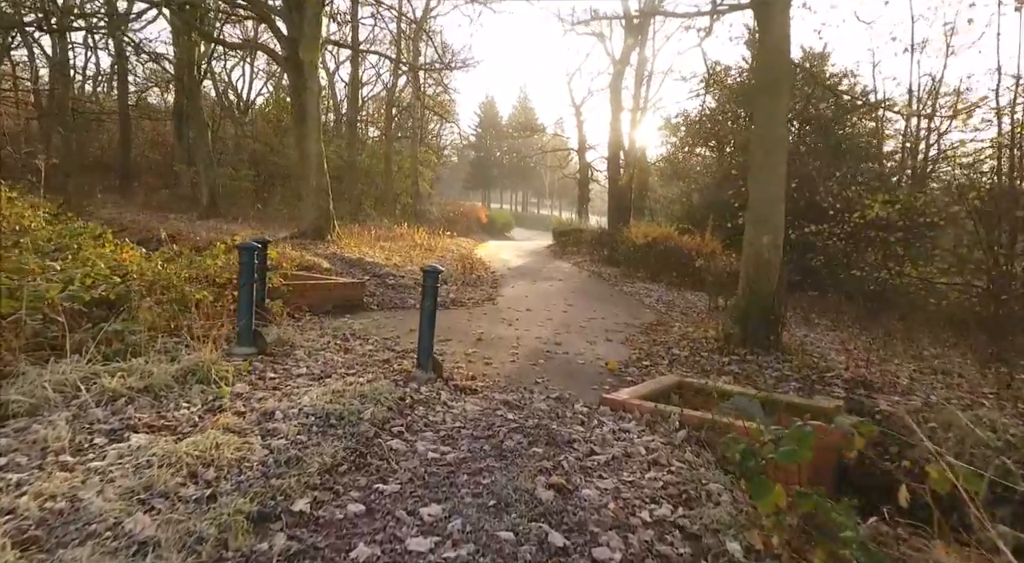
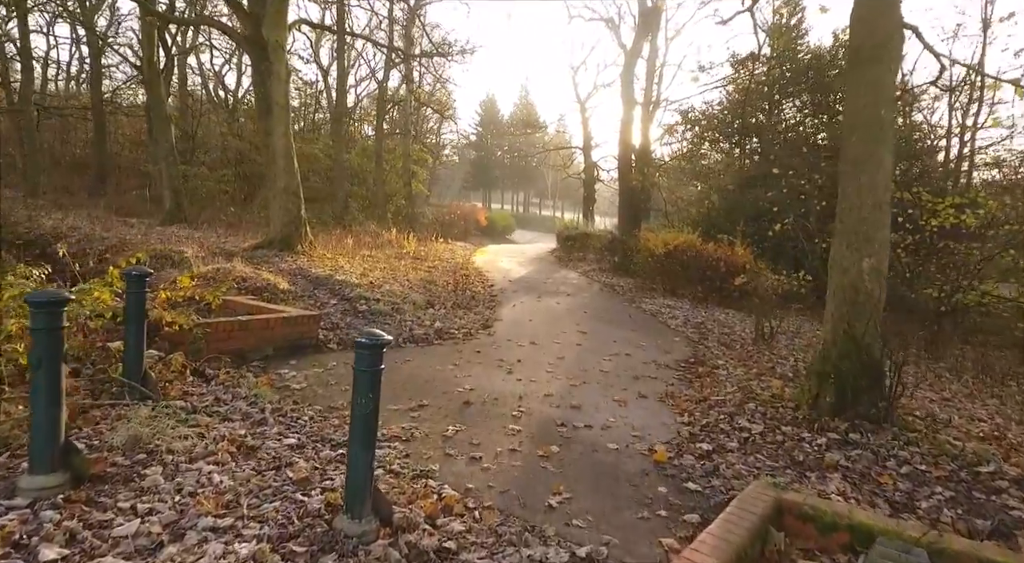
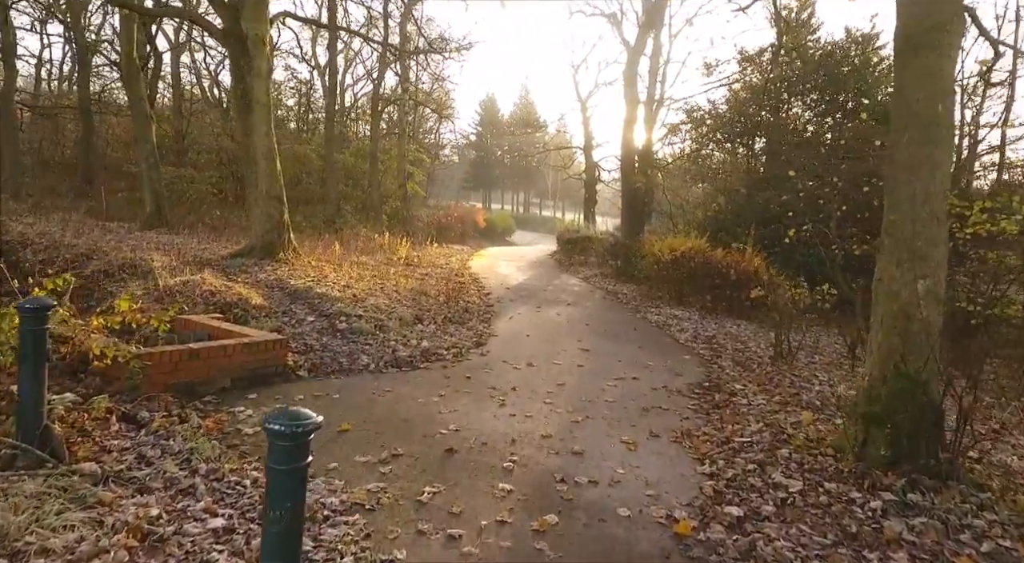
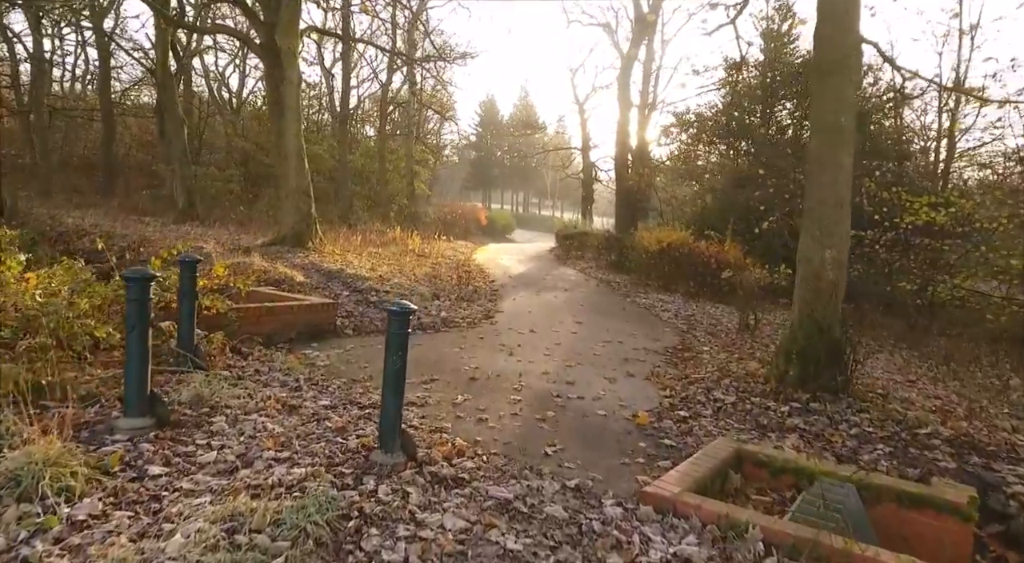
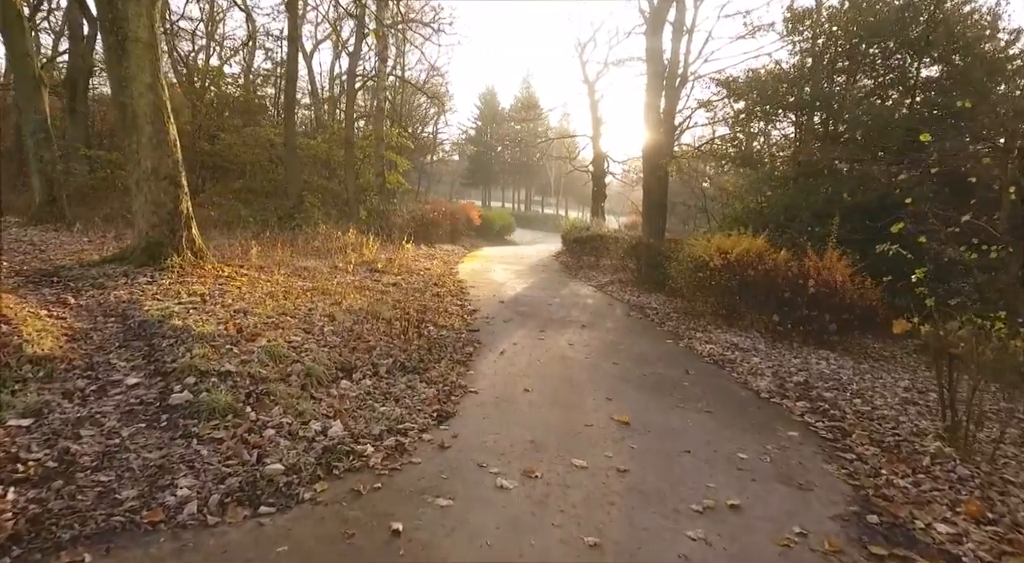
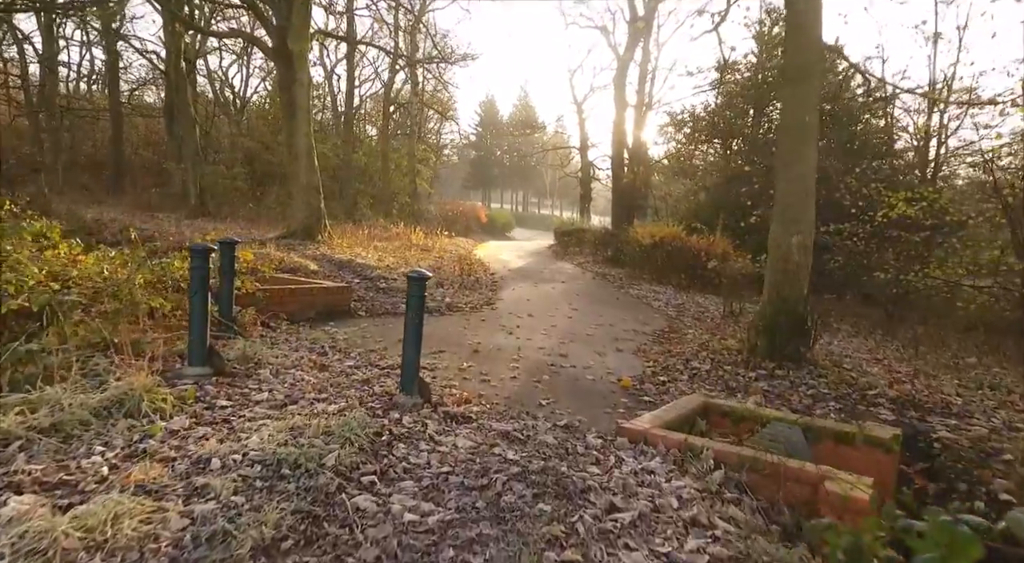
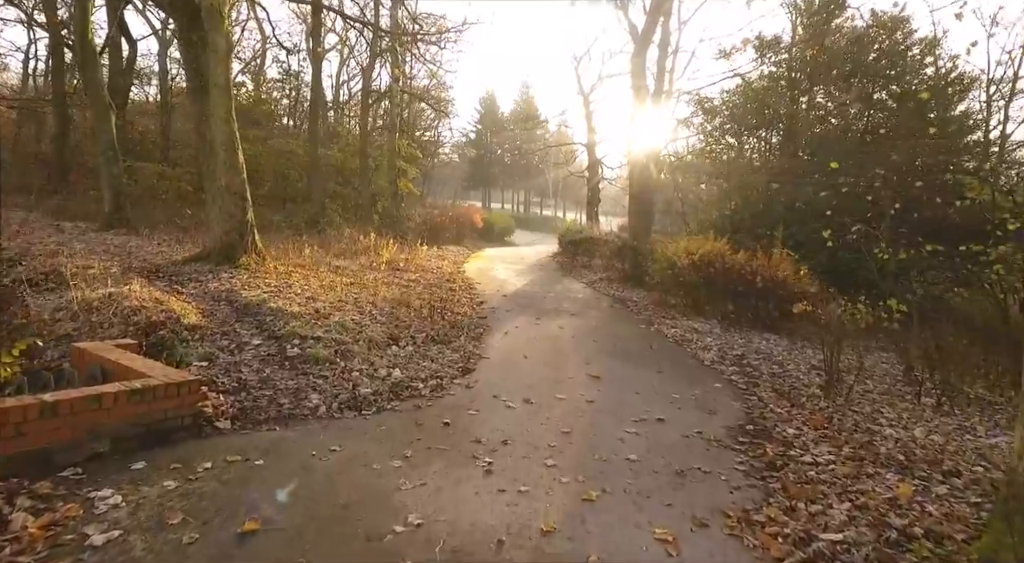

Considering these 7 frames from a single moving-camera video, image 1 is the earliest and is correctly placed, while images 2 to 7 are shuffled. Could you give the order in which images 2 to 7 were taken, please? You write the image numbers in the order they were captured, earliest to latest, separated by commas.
6, 4, 2, 3, 7, 5
